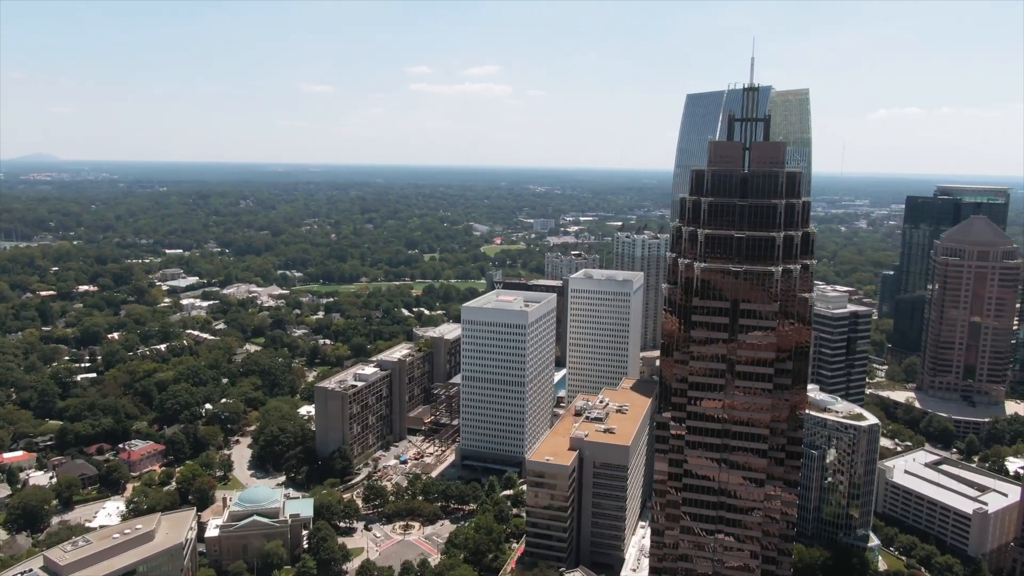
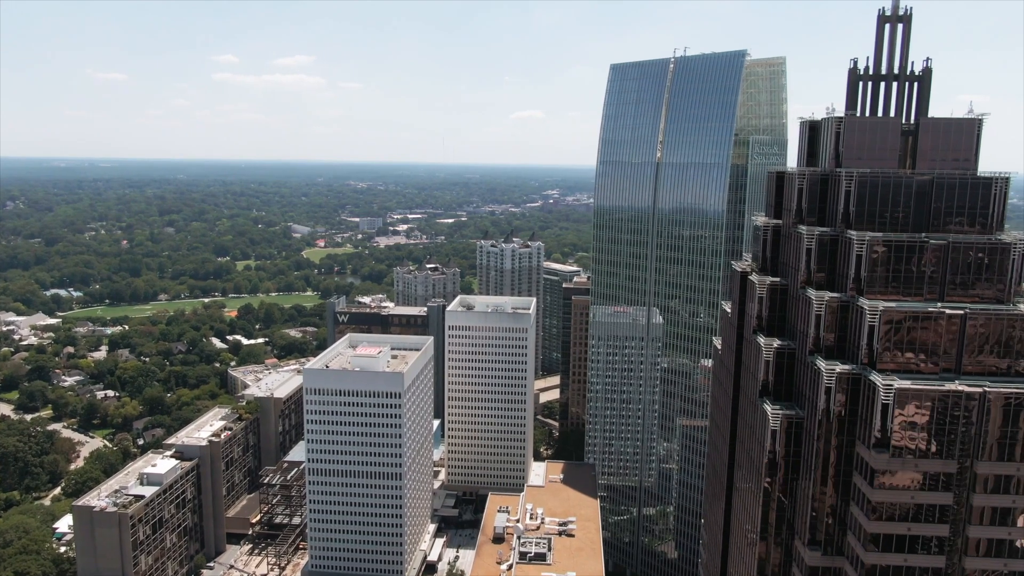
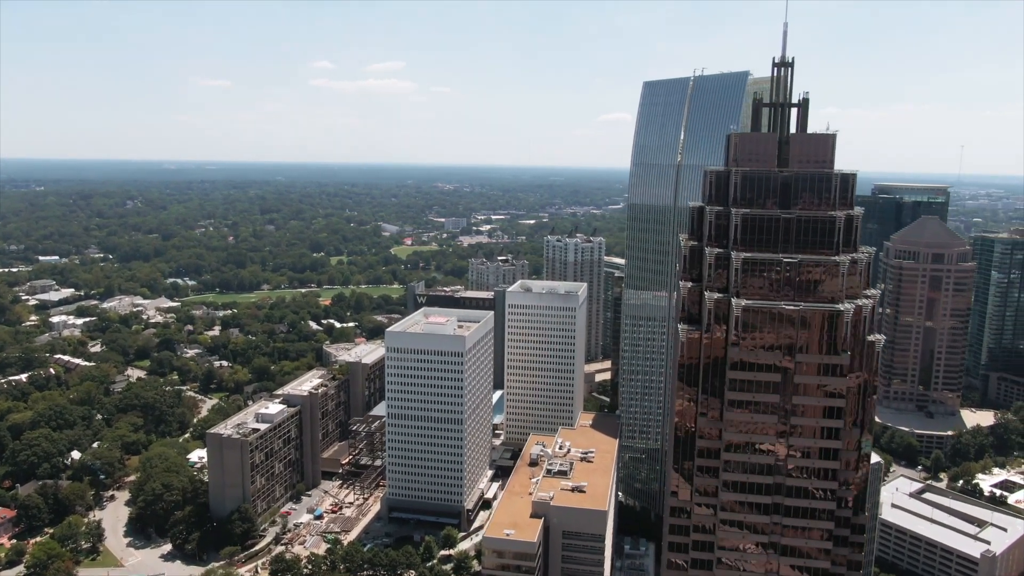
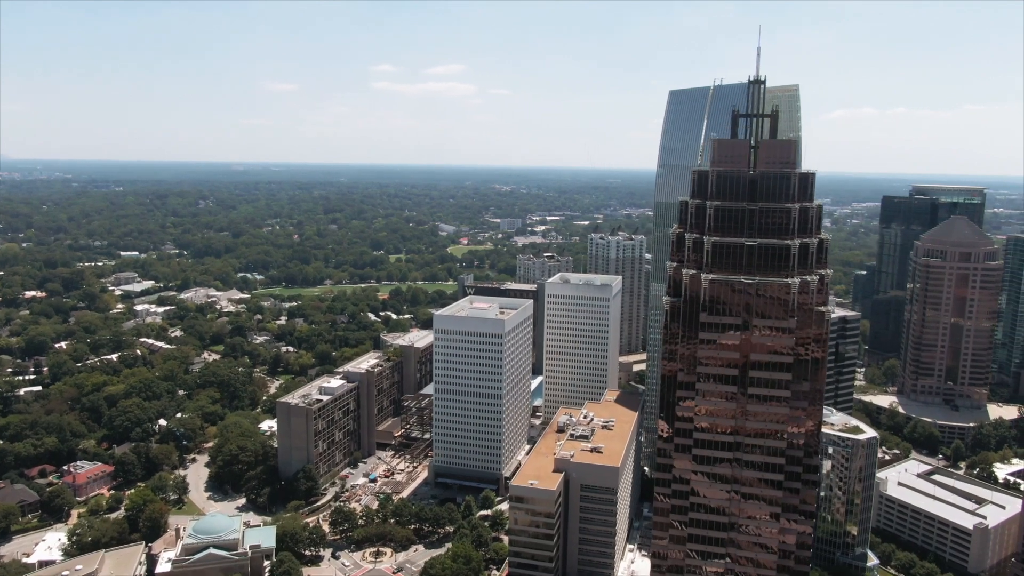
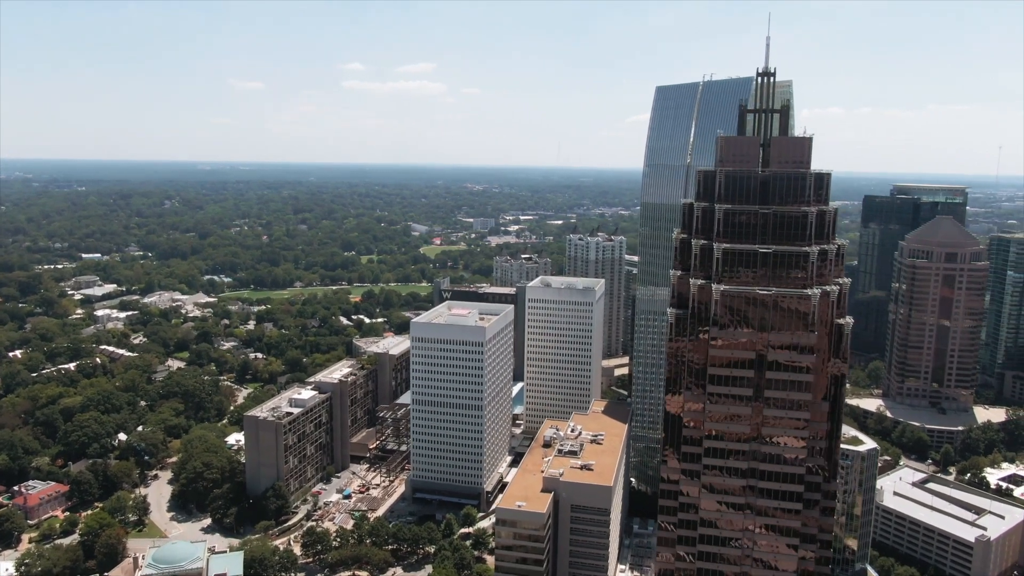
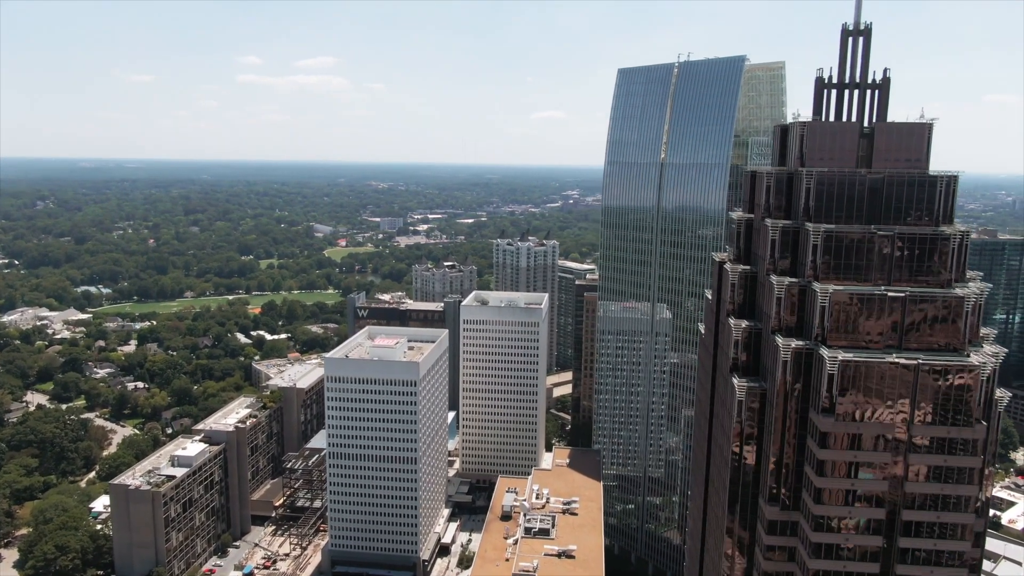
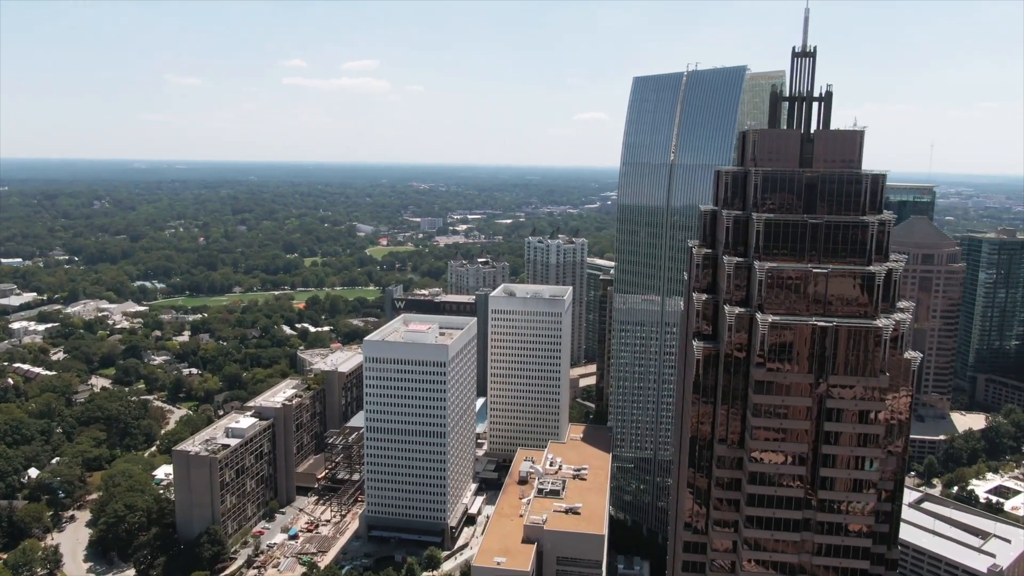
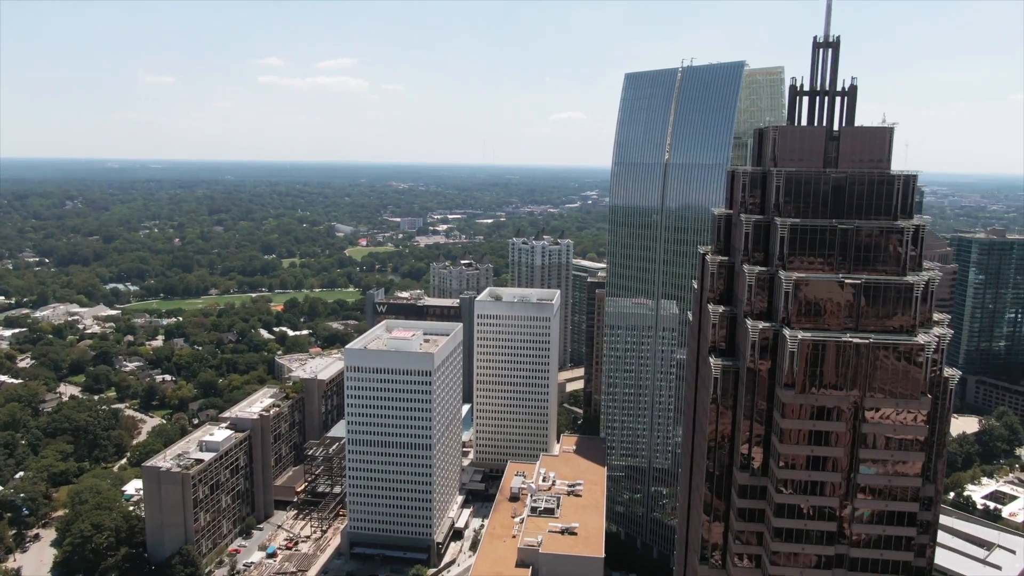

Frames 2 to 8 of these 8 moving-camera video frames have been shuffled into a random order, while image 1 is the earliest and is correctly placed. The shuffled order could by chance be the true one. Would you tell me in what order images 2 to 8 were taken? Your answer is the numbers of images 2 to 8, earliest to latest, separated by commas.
4, 5, 3, 7, 8, 6, 2
